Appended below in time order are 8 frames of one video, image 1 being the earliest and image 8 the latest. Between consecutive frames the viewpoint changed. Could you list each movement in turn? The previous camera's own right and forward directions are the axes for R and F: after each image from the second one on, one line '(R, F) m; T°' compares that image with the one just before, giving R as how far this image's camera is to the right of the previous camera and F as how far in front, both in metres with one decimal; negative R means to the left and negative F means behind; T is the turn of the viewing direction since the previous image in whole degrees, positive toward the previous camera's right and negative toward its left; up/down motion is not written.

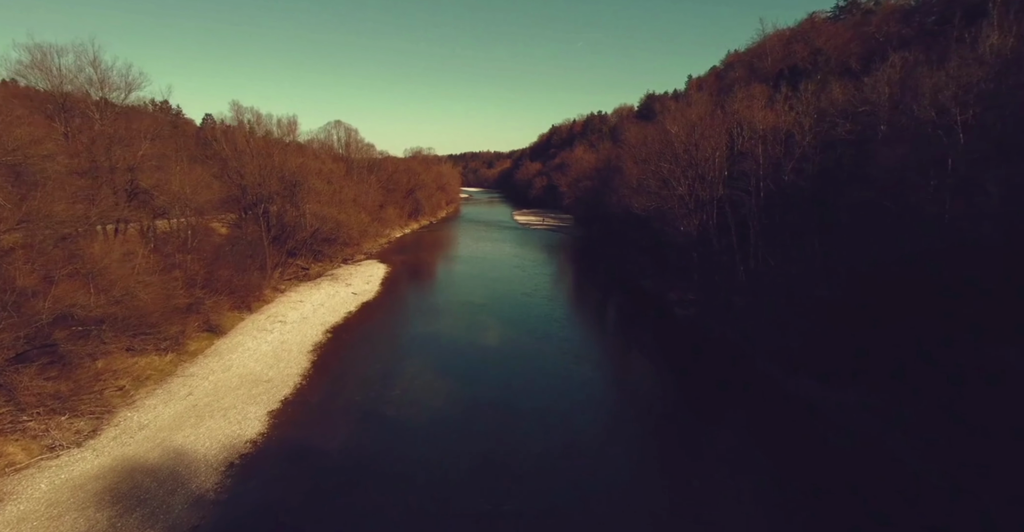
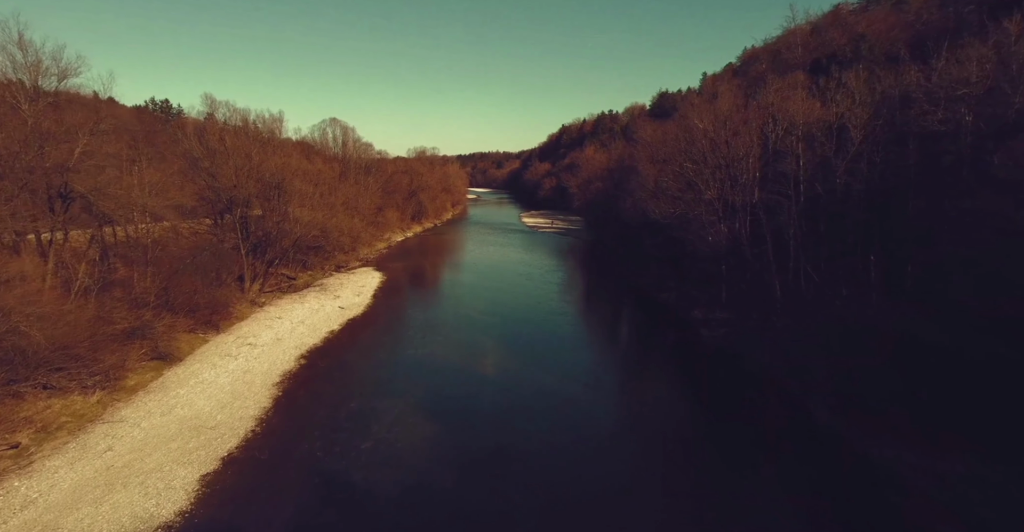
(+0.3, +3.5) m; -1°
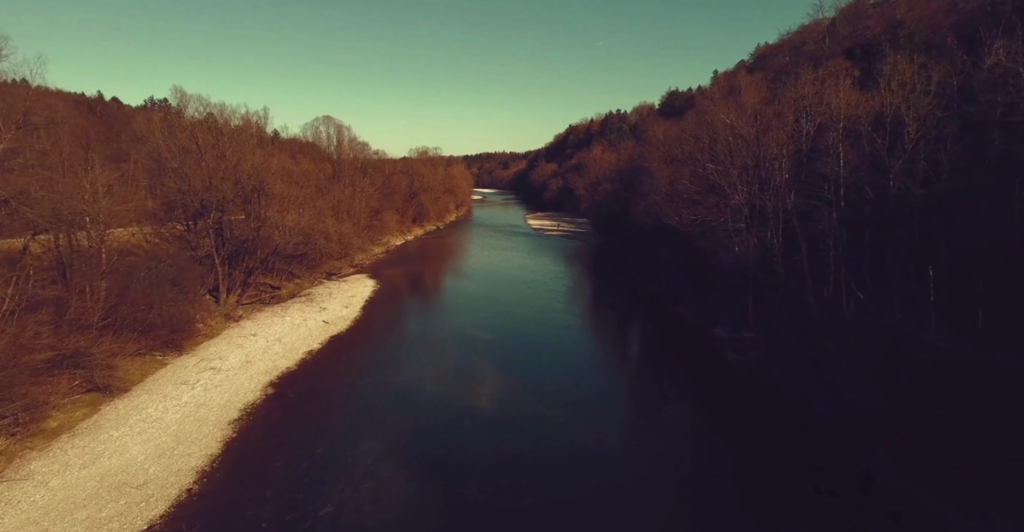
(+0.3, +2.9) m; -1°
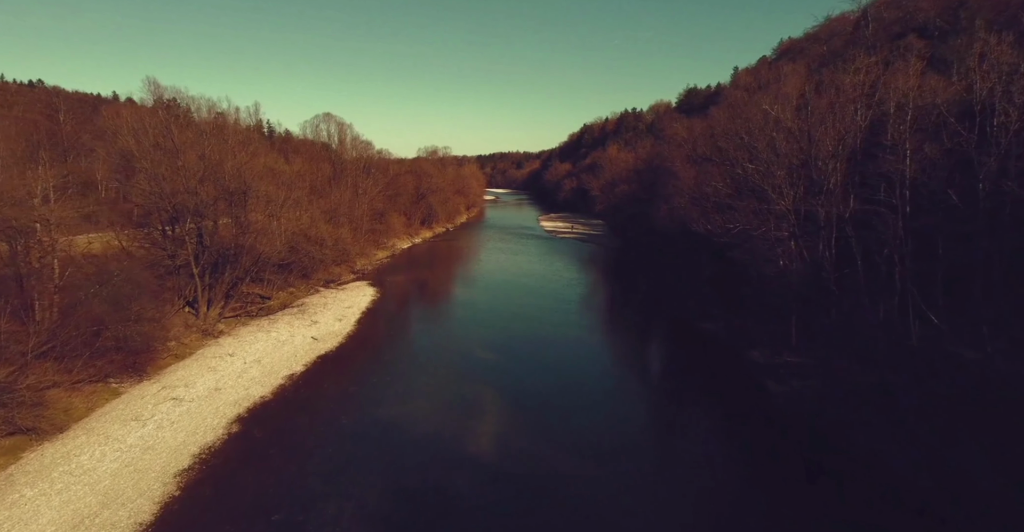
(+0.2, +2.9) m; -1°
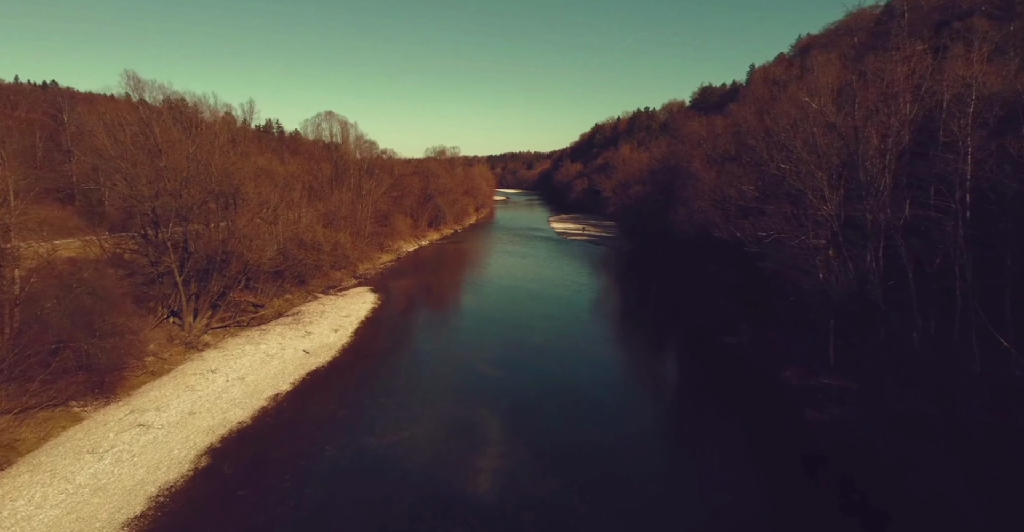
(+0.2, +2.0) m; -1°
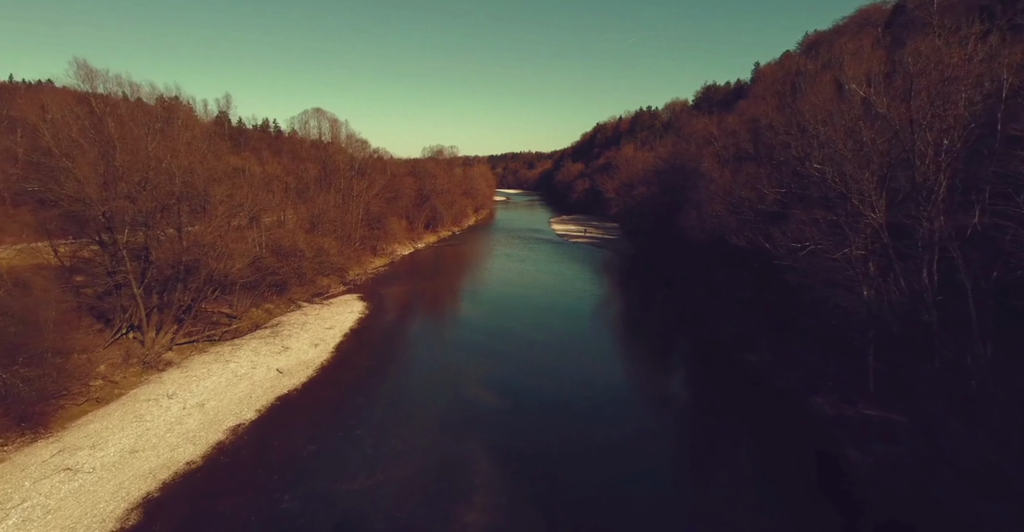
(+0.2, +2.4) m; 0°
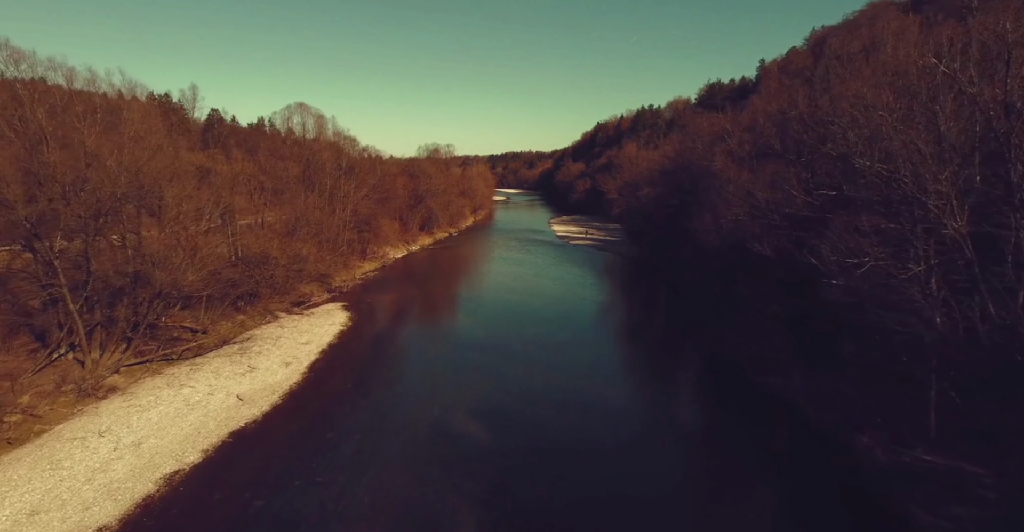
(+0.3, +2.8) m; 0°
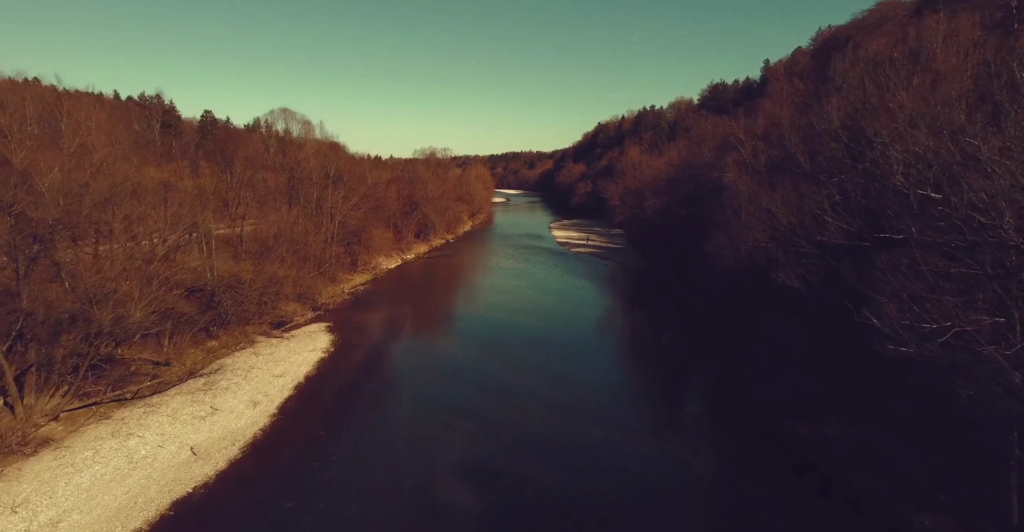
(+0.3, +2.4) m; 0°
